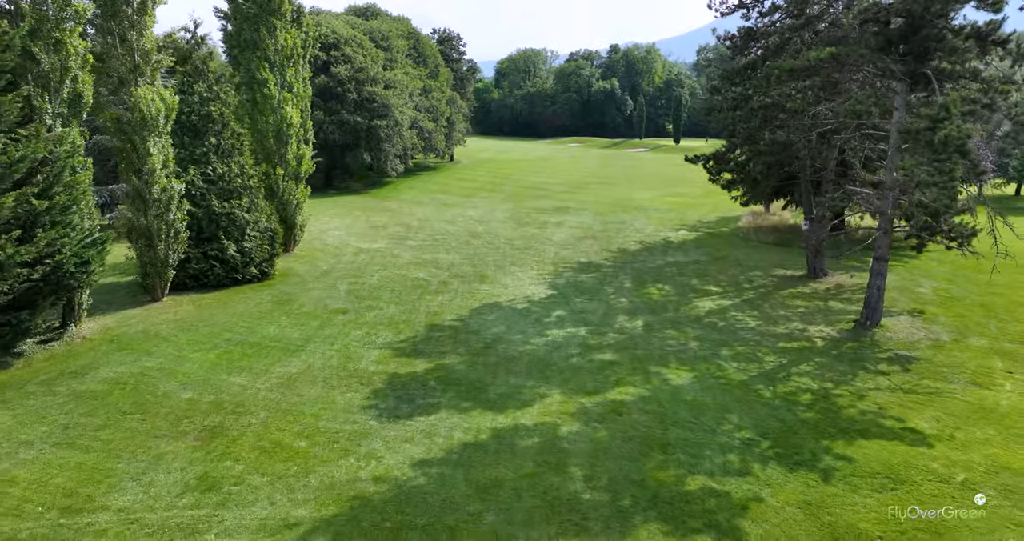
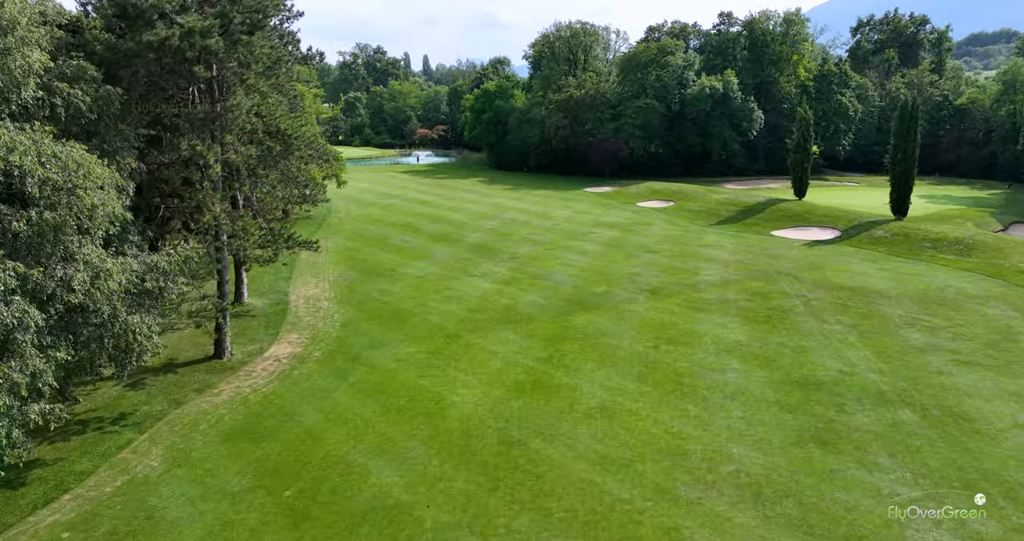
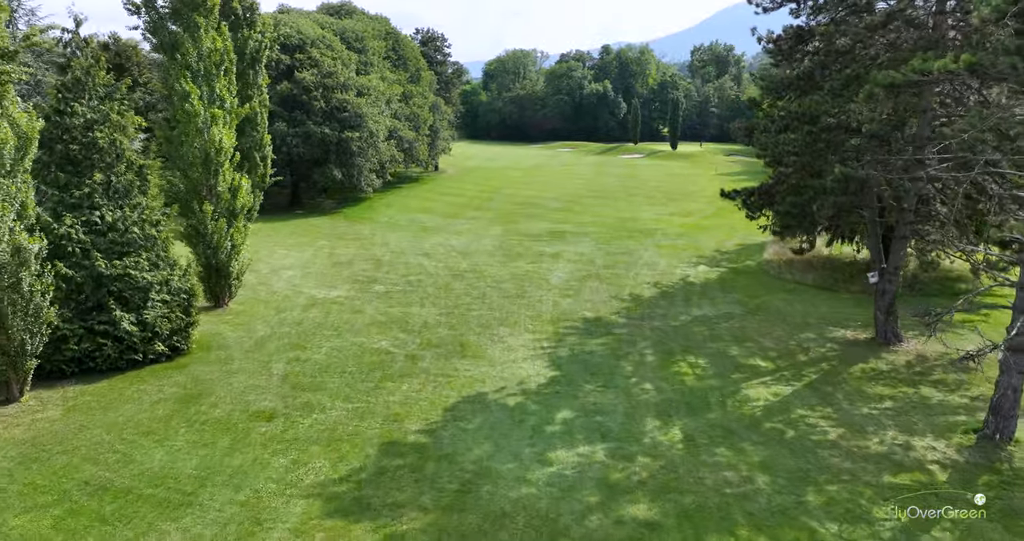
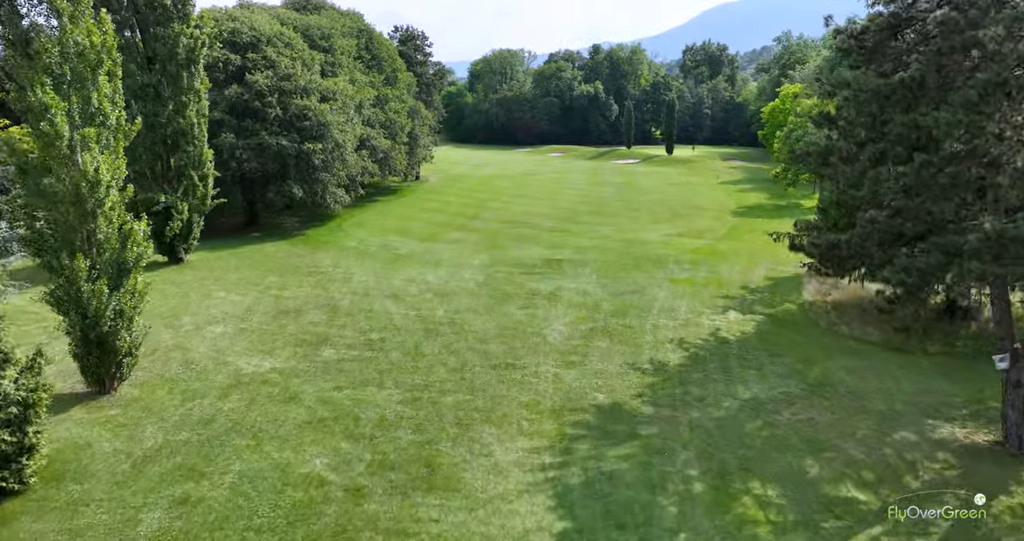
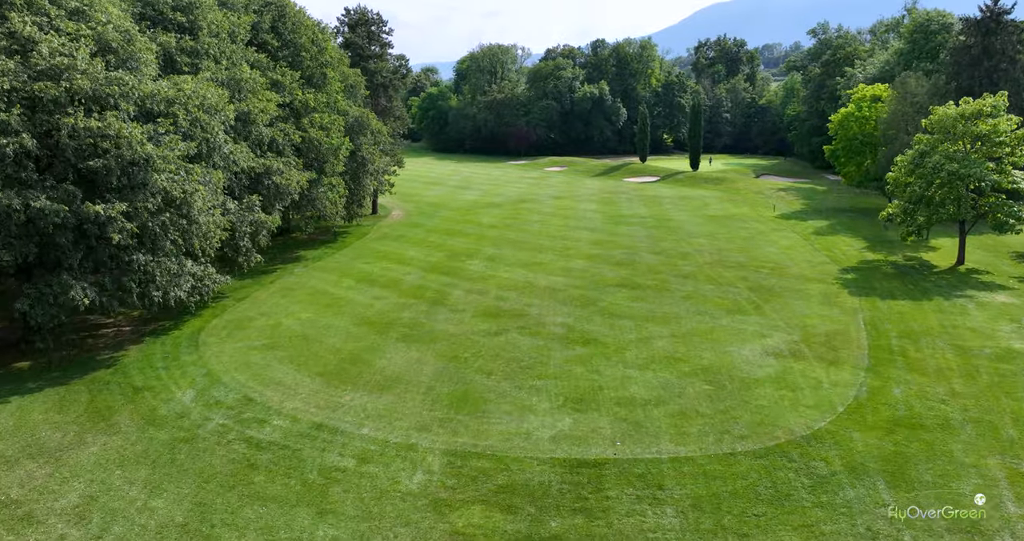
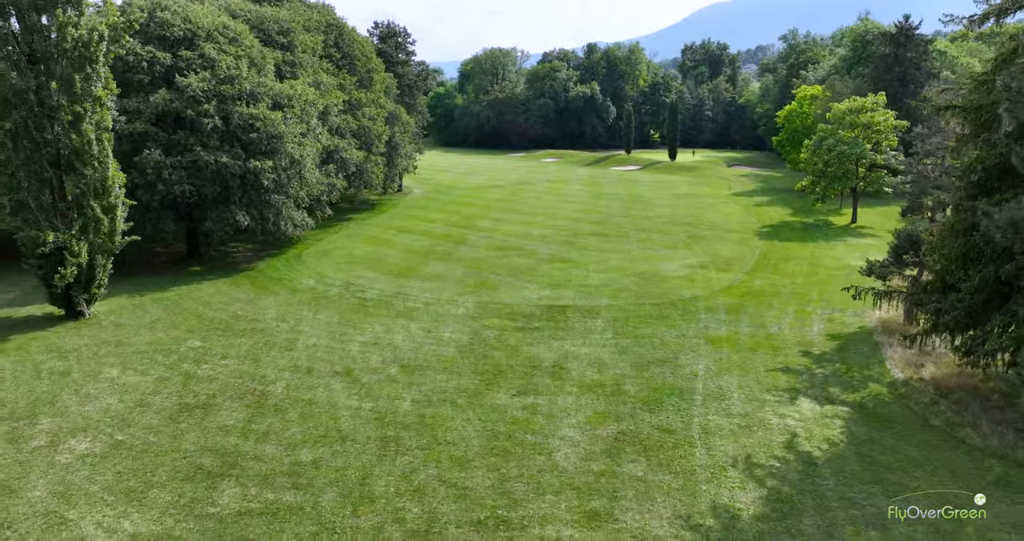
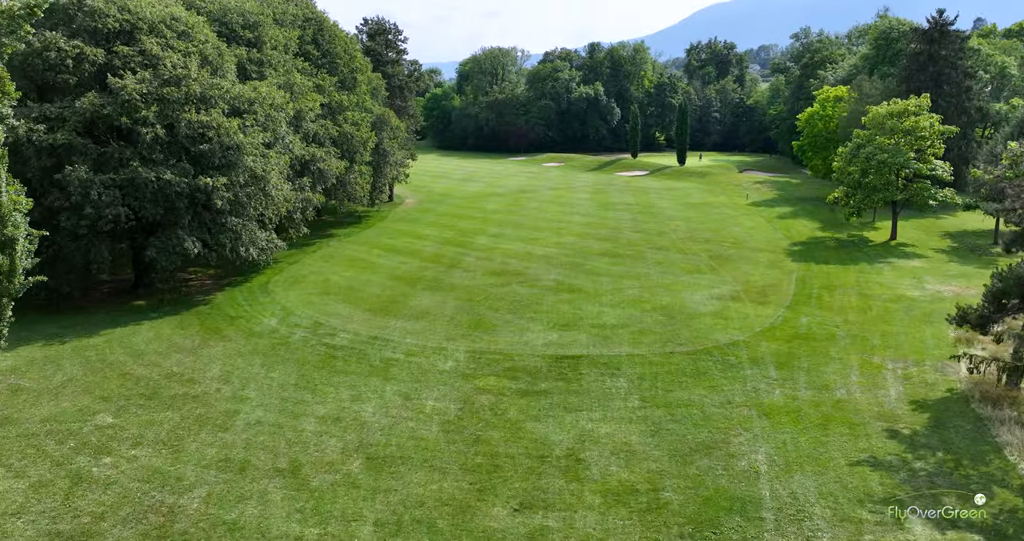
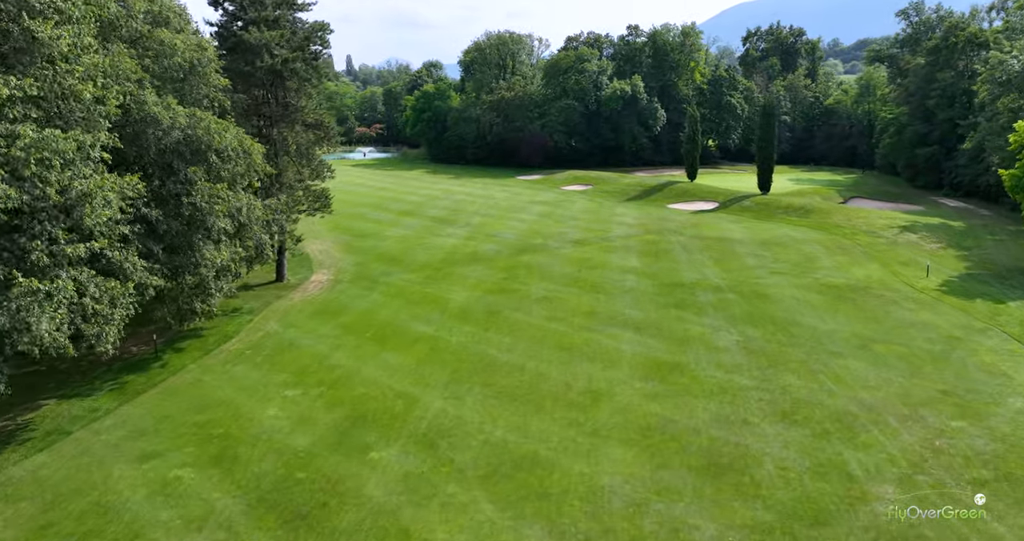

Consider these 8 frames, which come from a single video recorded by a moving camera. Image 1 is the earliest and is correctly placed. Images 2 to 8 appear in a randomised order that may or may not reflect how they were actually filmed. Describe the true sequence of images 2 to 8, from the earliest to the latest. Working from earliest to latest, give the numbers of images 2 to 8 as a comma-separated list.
3, 4, 6, 7, 5, 8, 2
